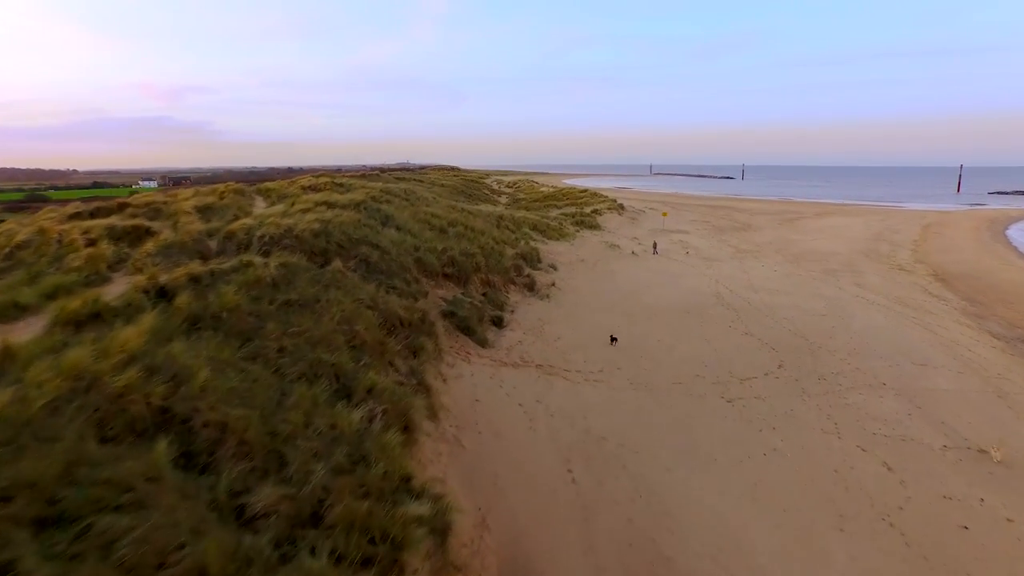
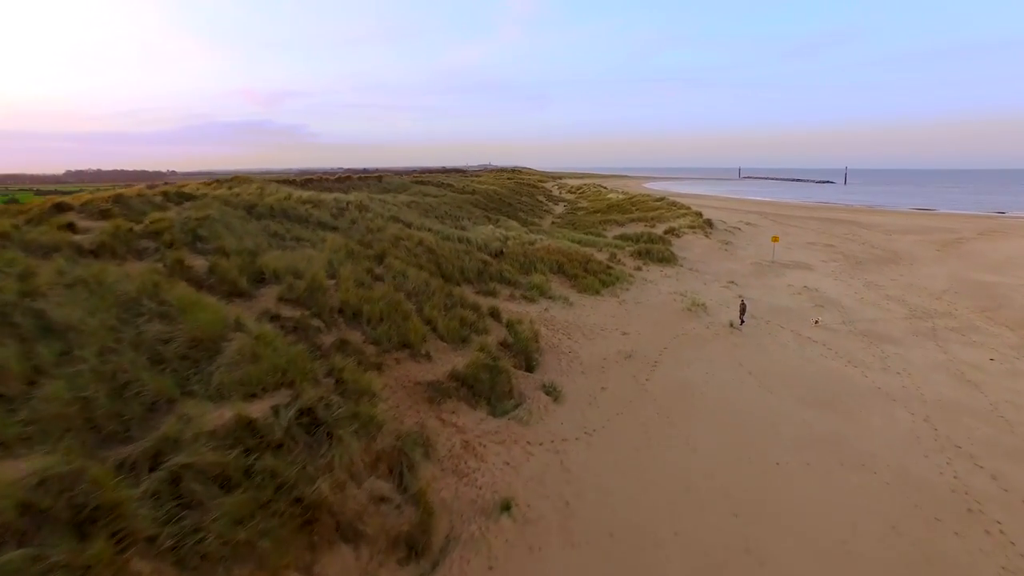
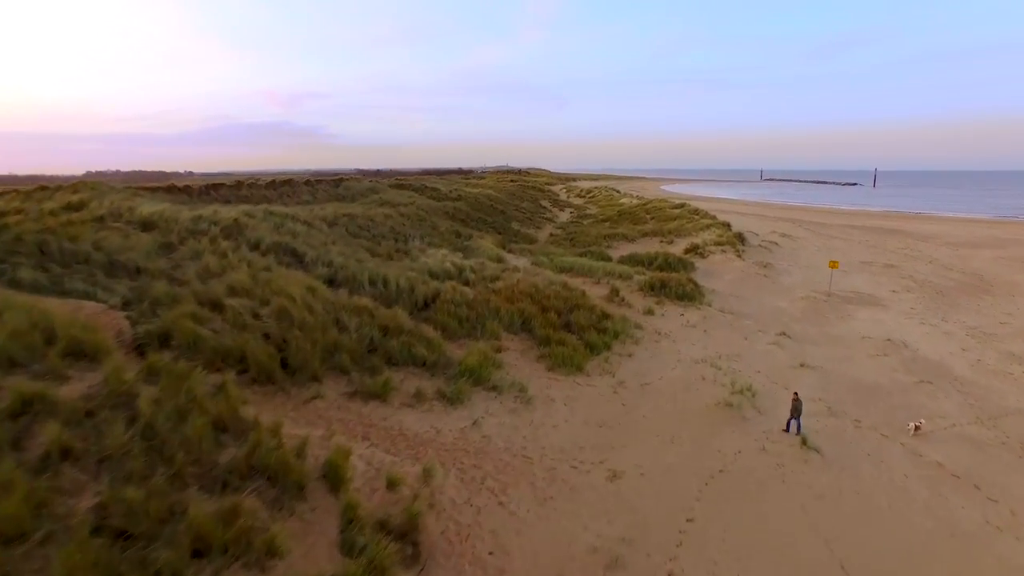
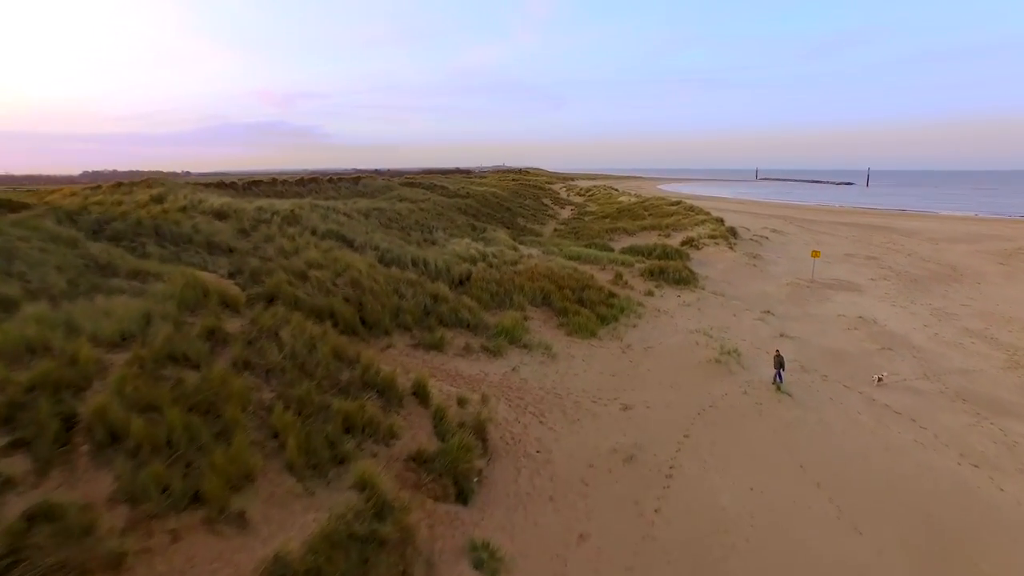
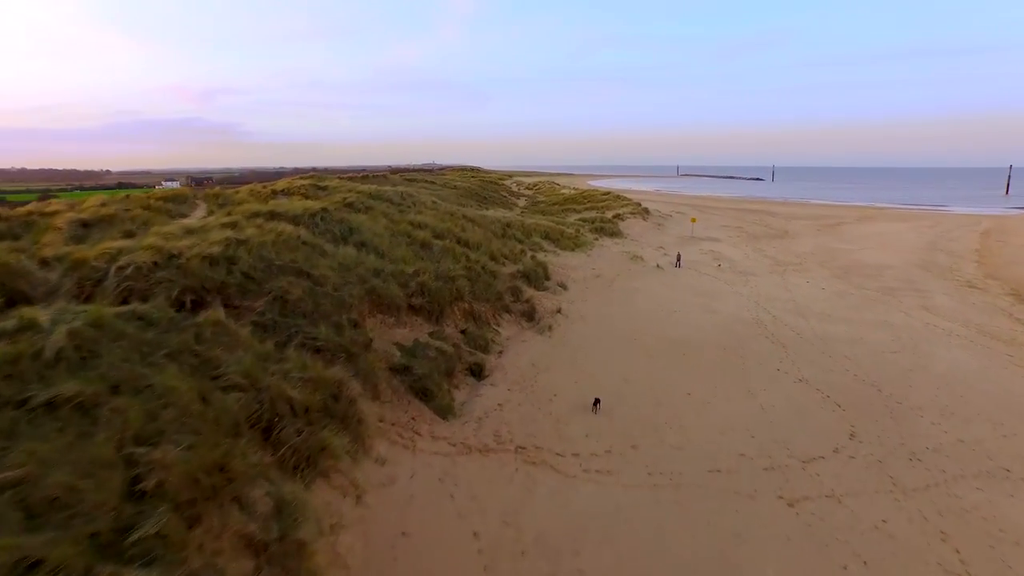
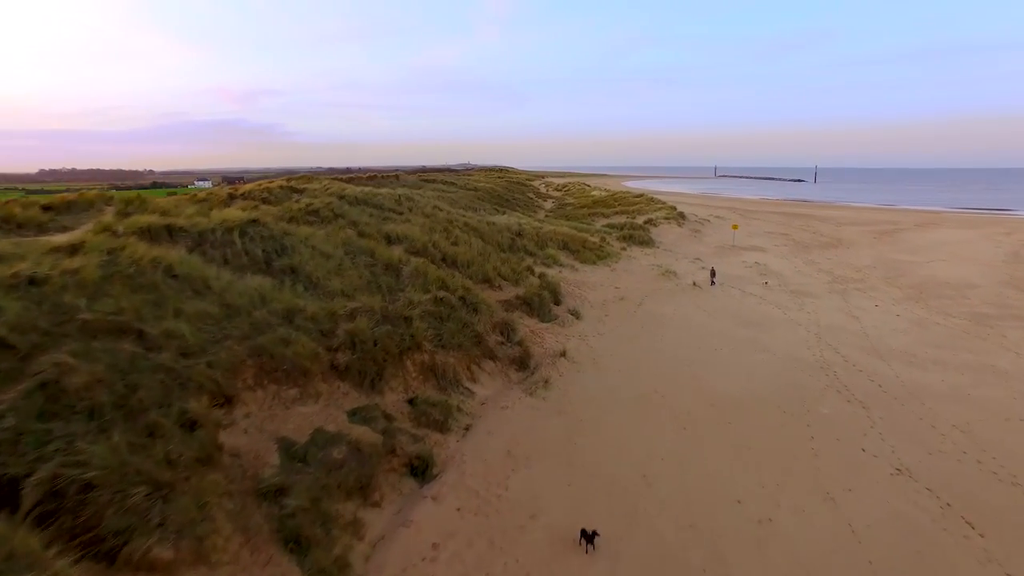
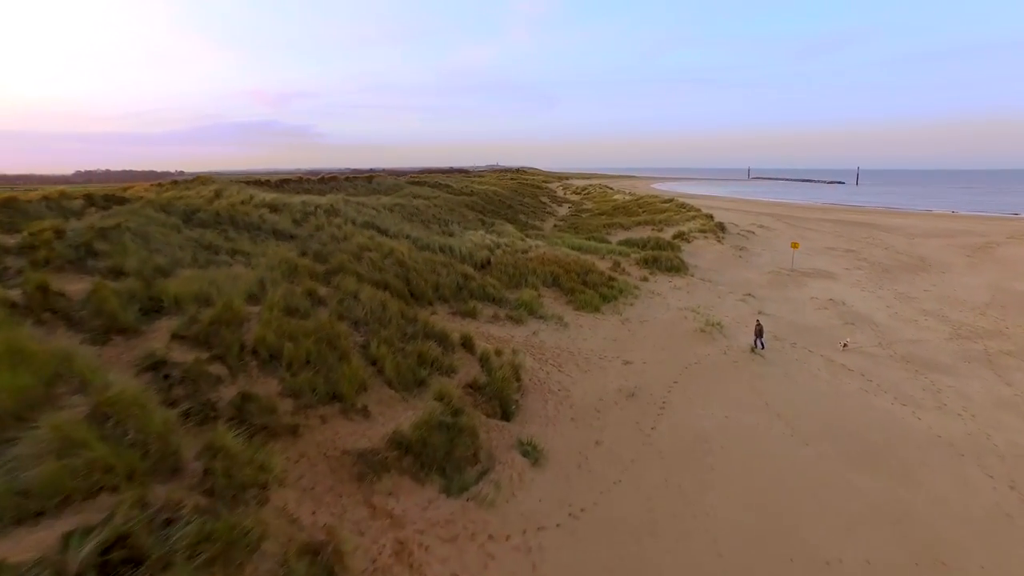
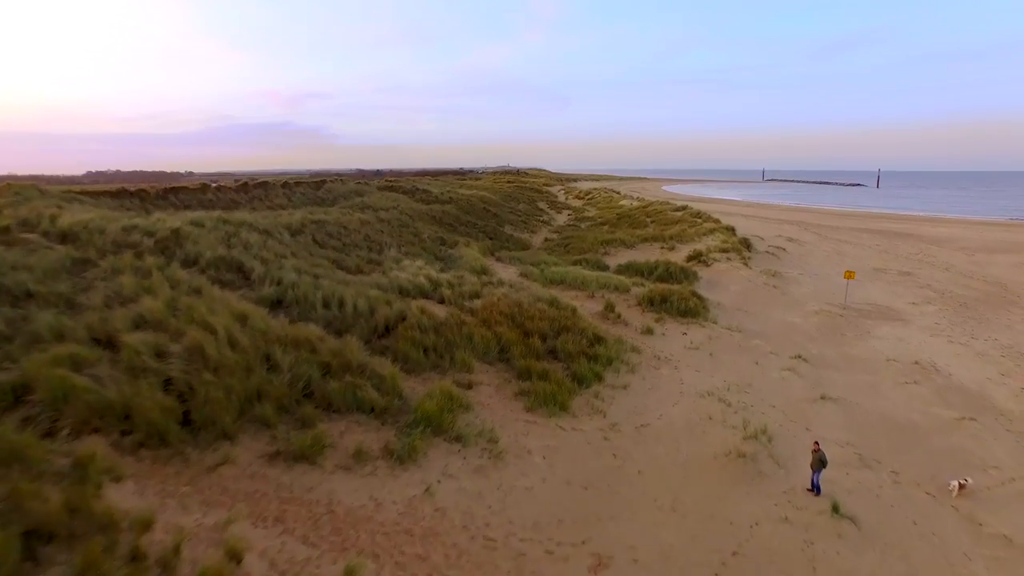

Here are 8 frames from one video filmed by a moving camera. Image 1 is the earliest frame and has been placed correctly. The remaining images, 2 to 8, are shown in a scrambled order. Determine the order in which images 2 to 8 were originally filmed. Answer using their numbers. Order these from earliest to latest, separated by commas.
5, 6, 2, 7, 4, 3, 8
